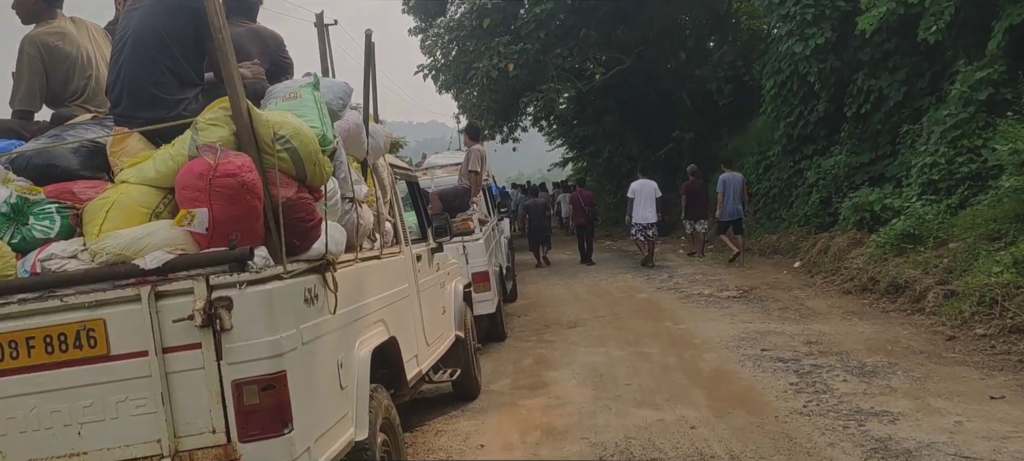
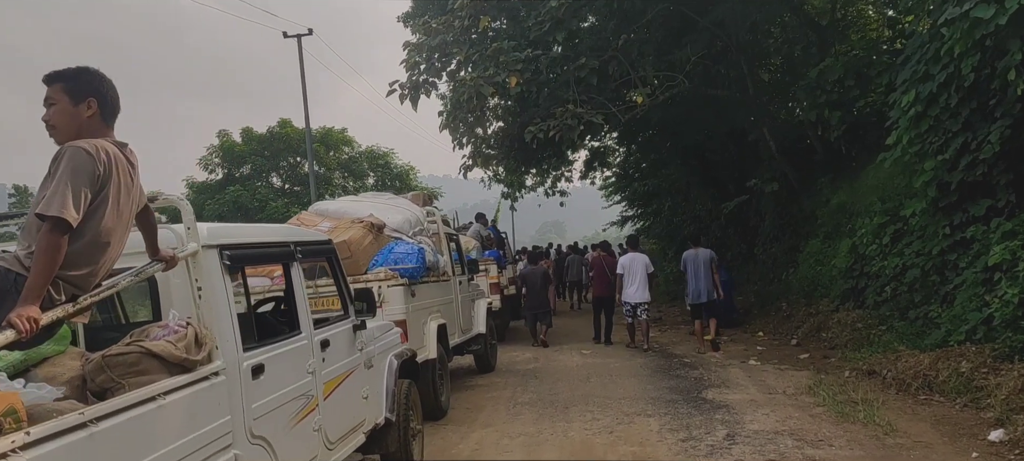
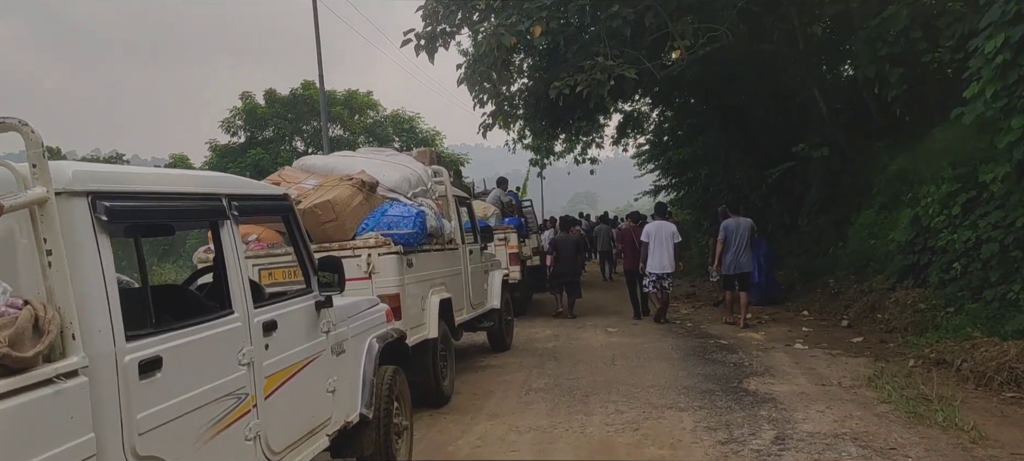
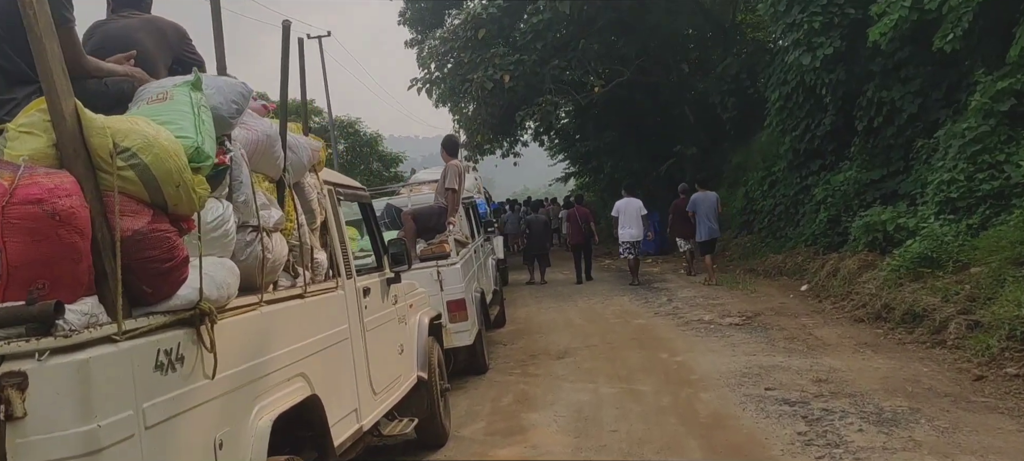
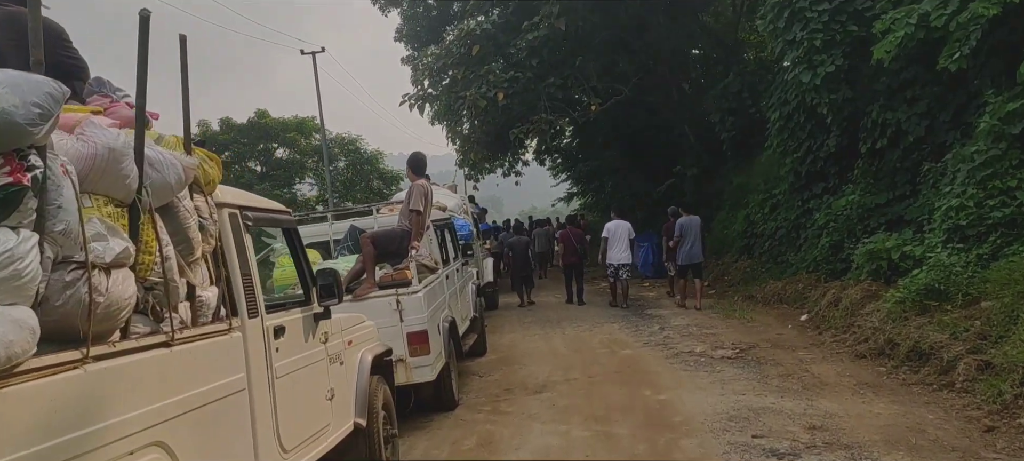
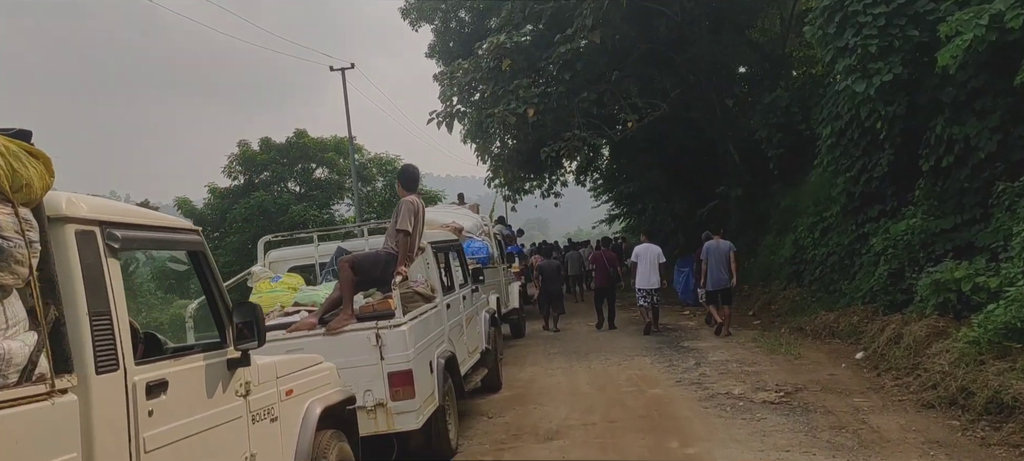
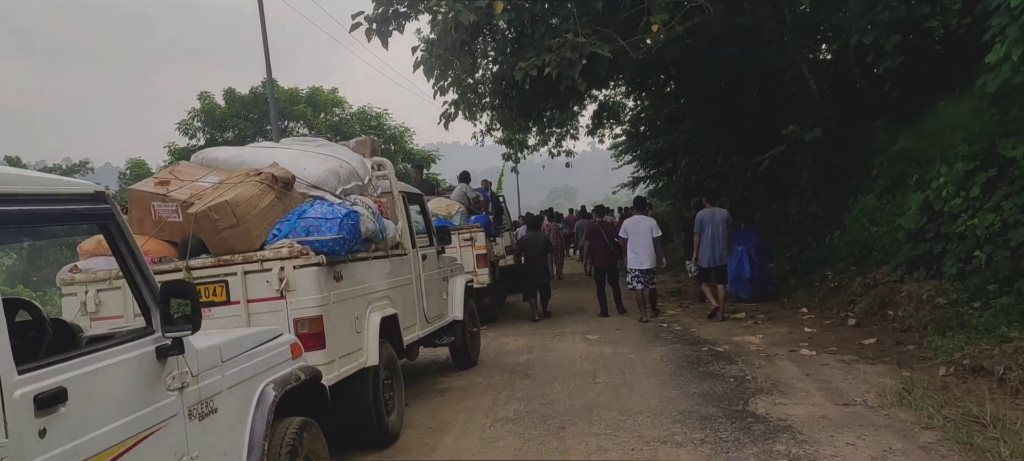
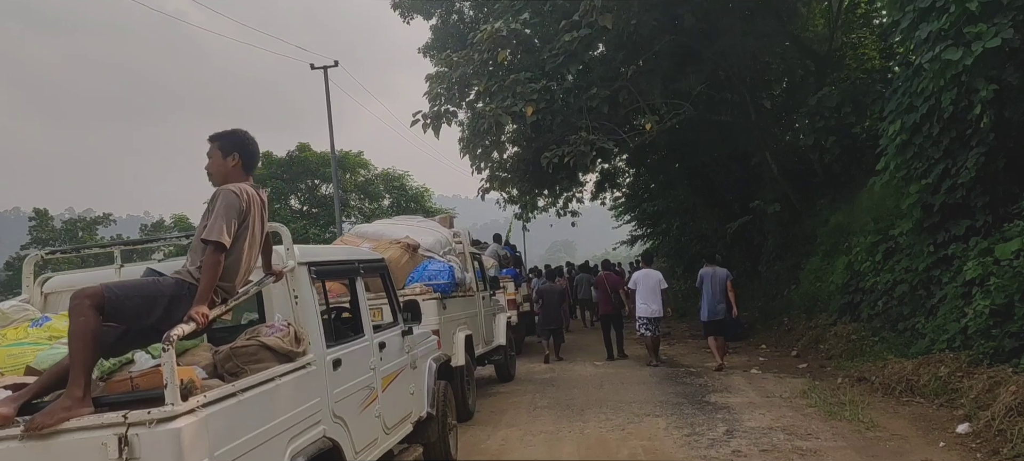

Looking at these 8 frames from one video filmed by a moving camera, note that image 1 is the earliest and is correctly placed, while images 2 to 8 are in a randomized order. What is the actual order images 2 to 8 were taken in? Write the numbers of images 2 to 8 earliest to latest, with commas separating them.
4, 5, 6, 8, 2, 3, 7
